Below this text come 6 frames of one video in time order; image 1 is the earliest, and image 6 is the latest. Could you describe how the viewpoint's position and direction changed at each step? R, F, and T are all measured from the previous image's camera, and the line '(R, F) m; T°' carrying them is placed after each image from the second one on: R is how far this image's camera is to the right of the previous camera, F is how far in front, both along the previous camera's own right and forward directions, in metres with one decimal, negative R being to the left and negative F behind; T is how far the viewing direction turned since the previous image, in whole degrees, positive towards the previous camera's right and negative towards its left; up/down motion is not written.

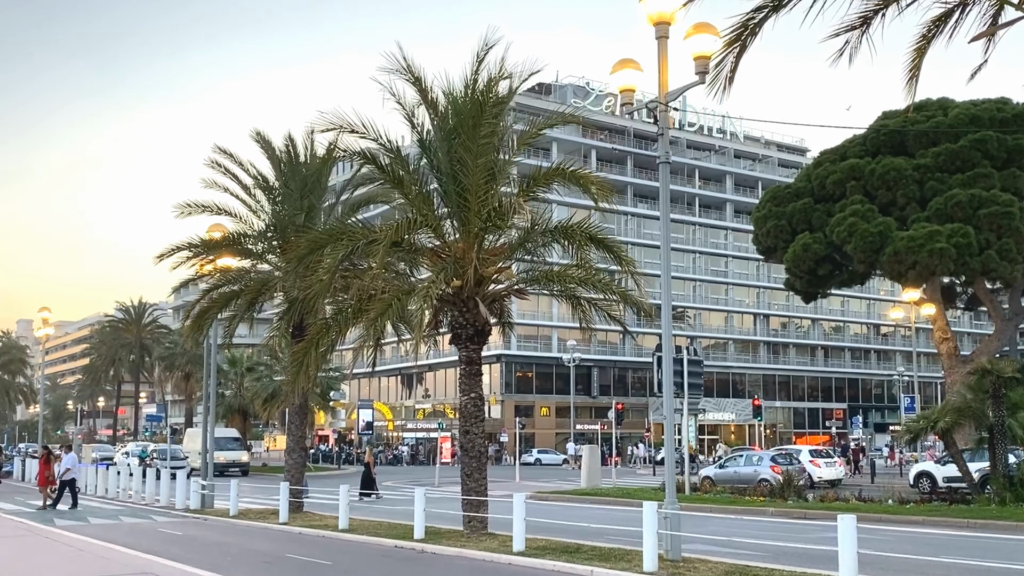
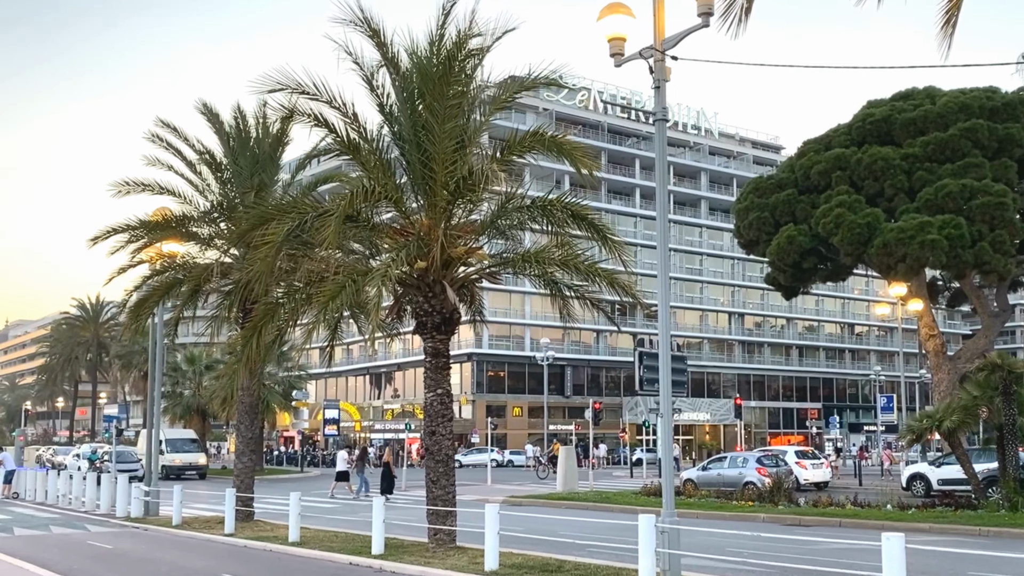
(0.0, +1.8) m; +2°
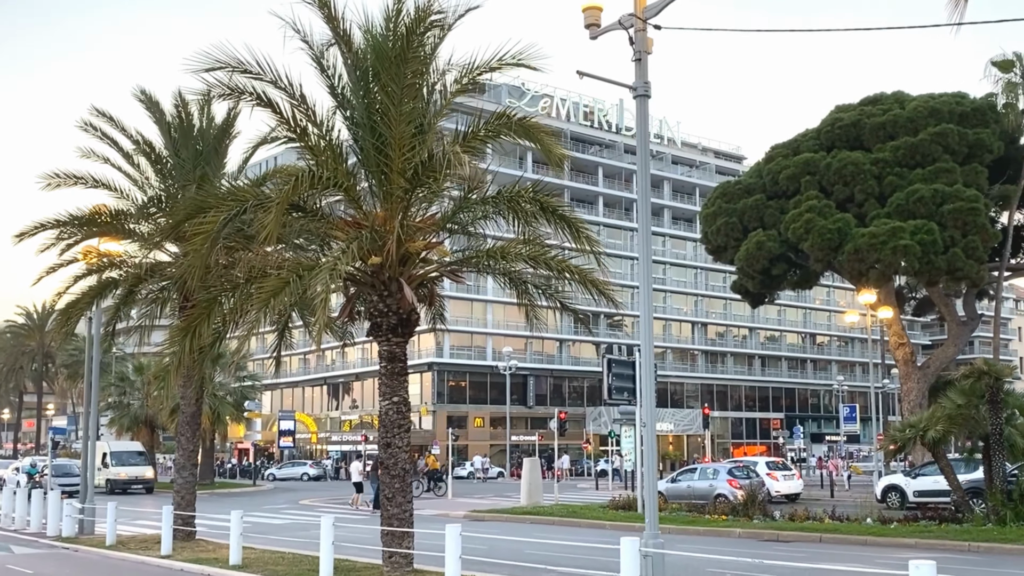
(0.0, +1.2) m; +2°
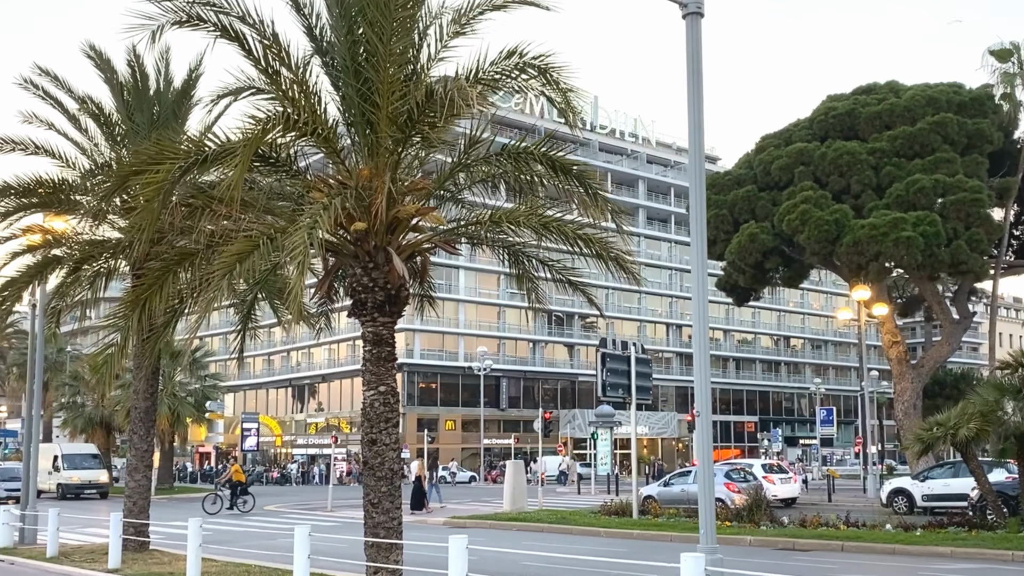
(-0.5, +1.8) m; +2°
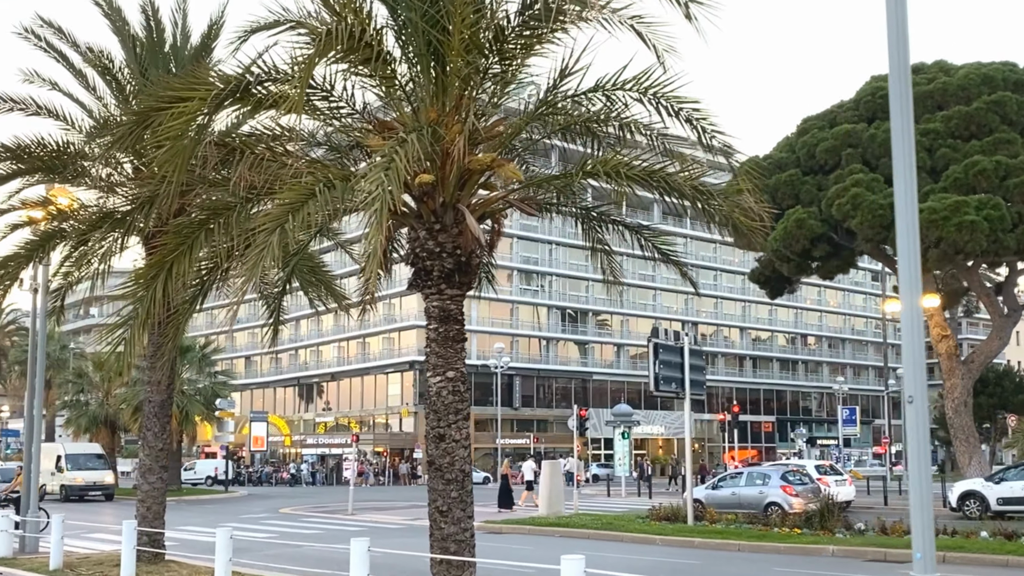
(-0.9, +1.8) m; 0°
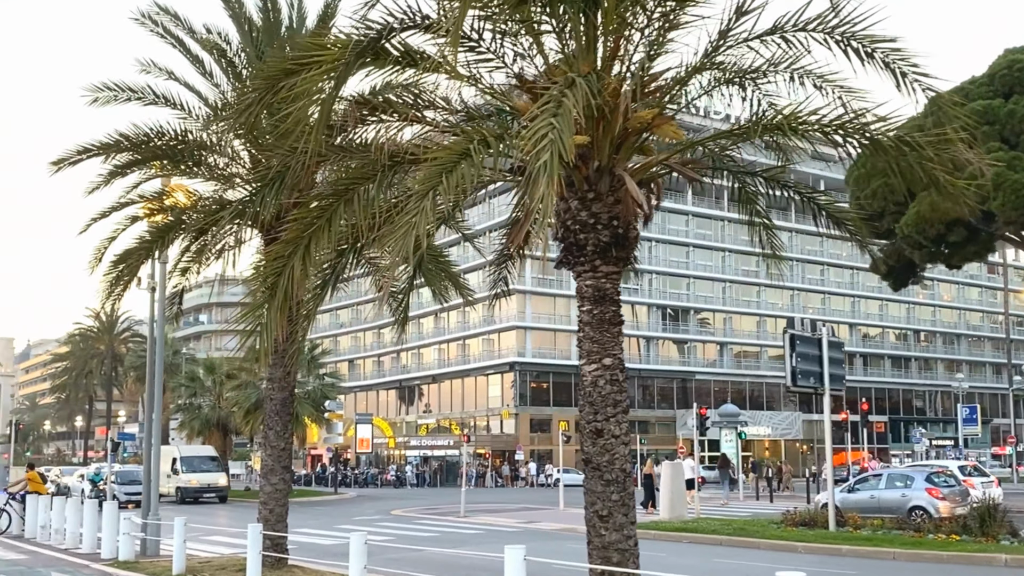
(-0.6, +0.9) m; -5°
